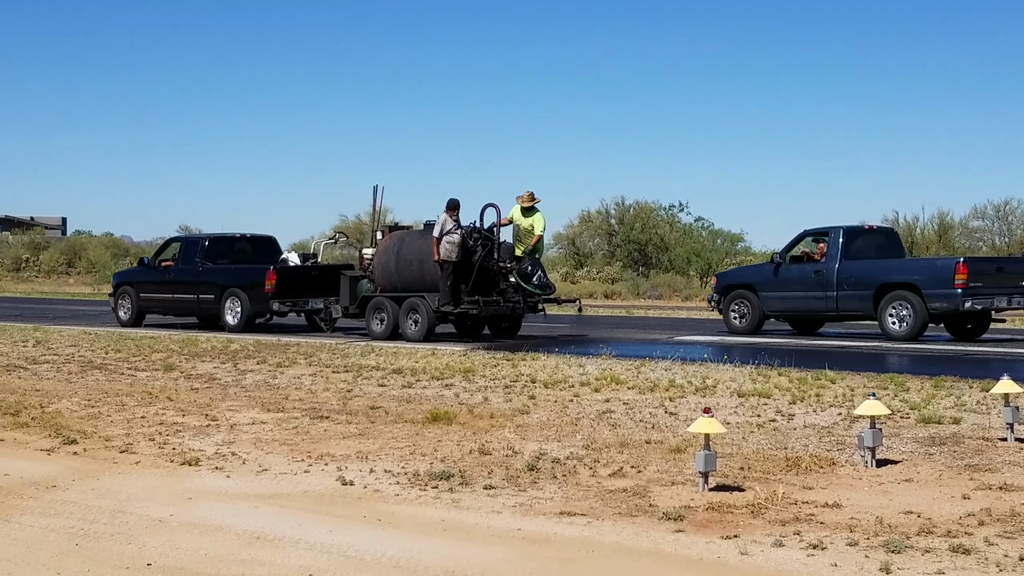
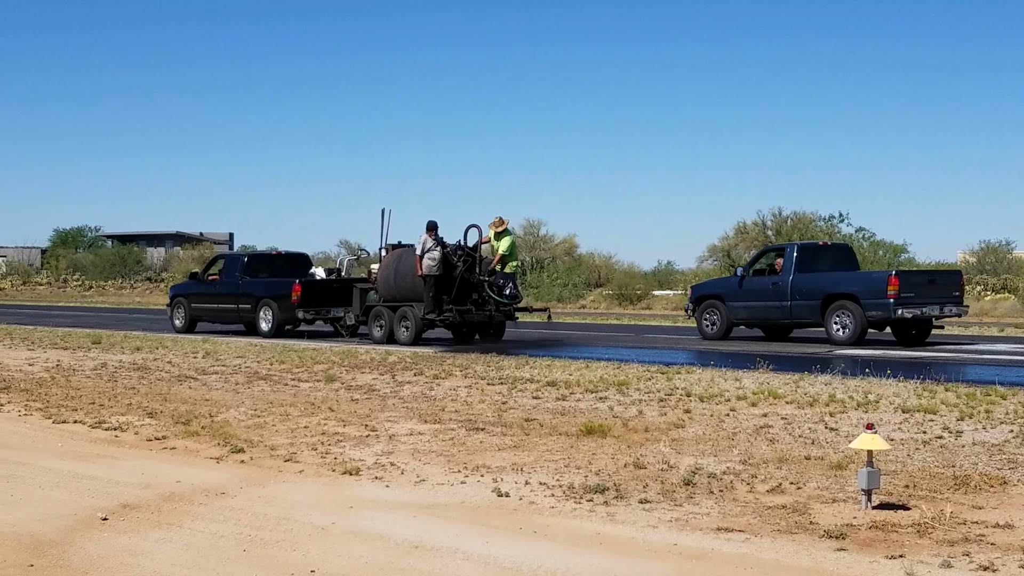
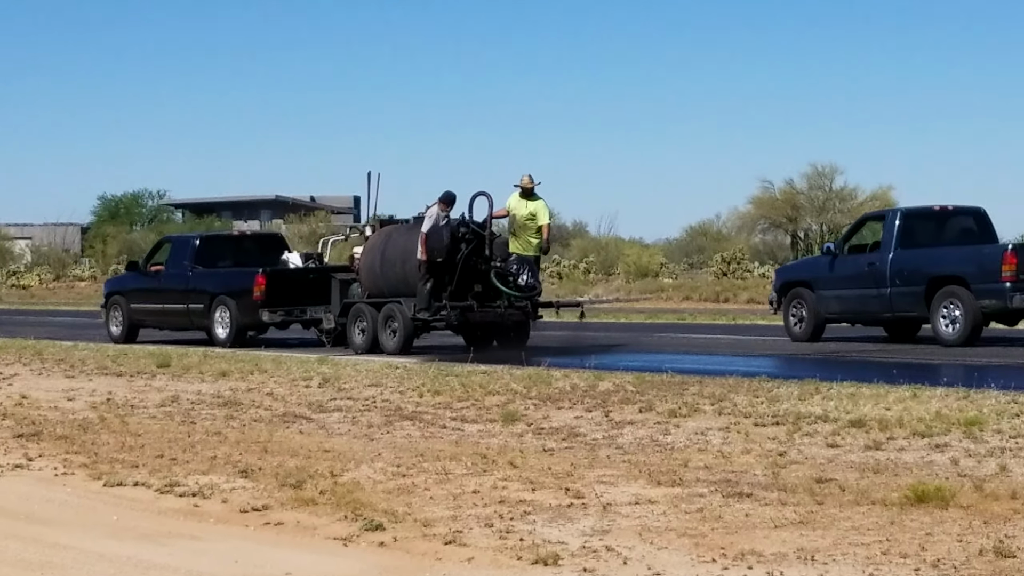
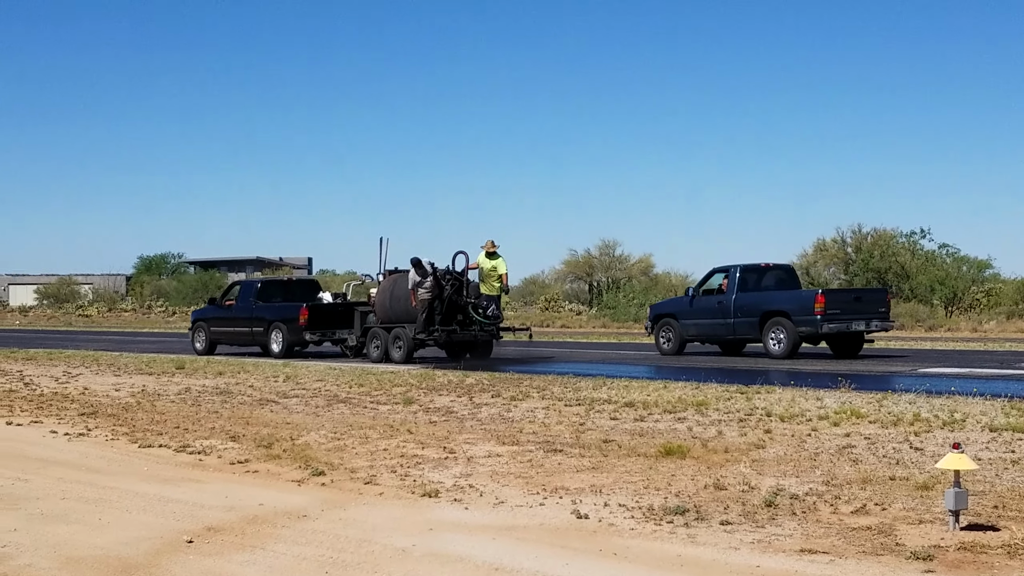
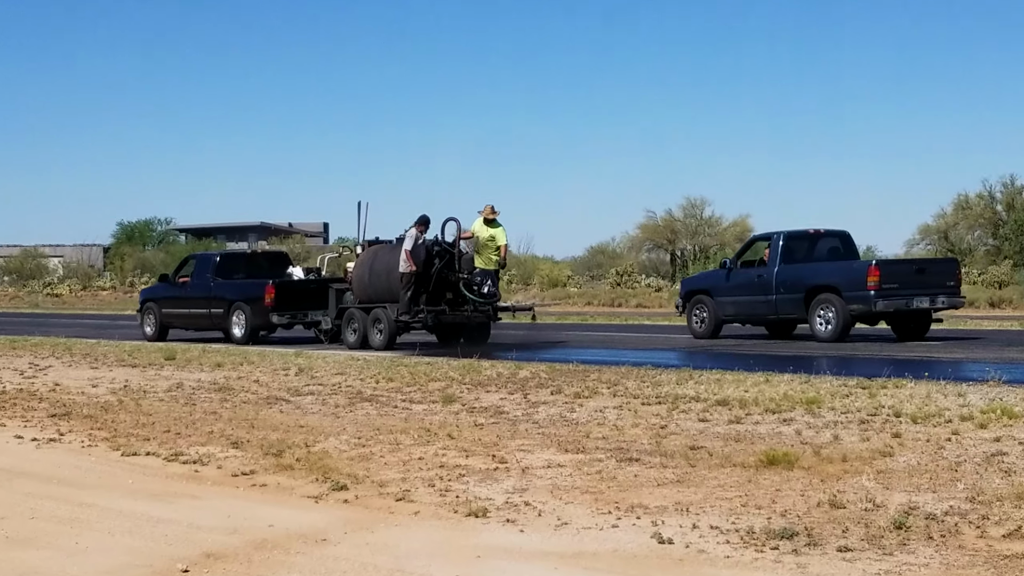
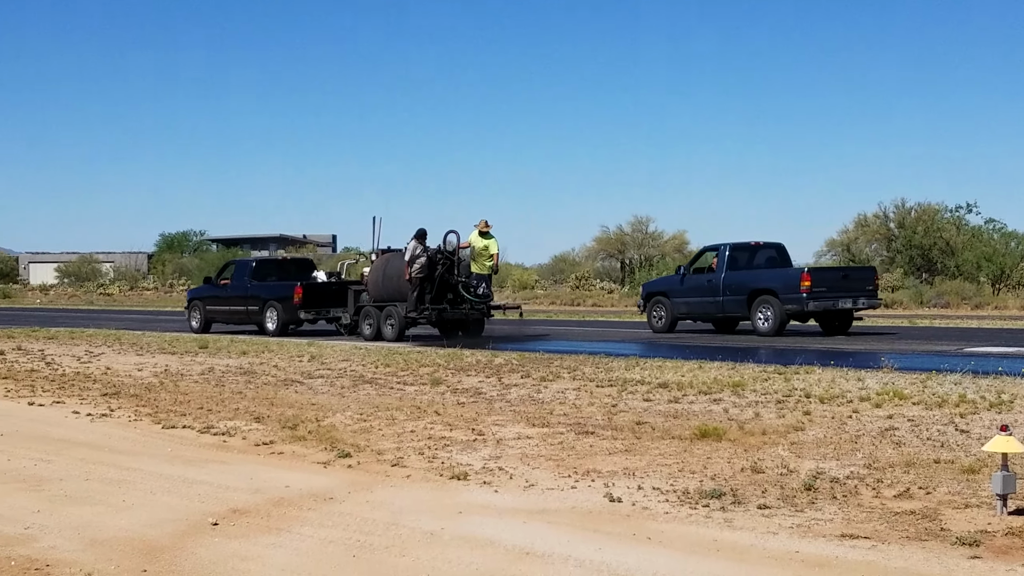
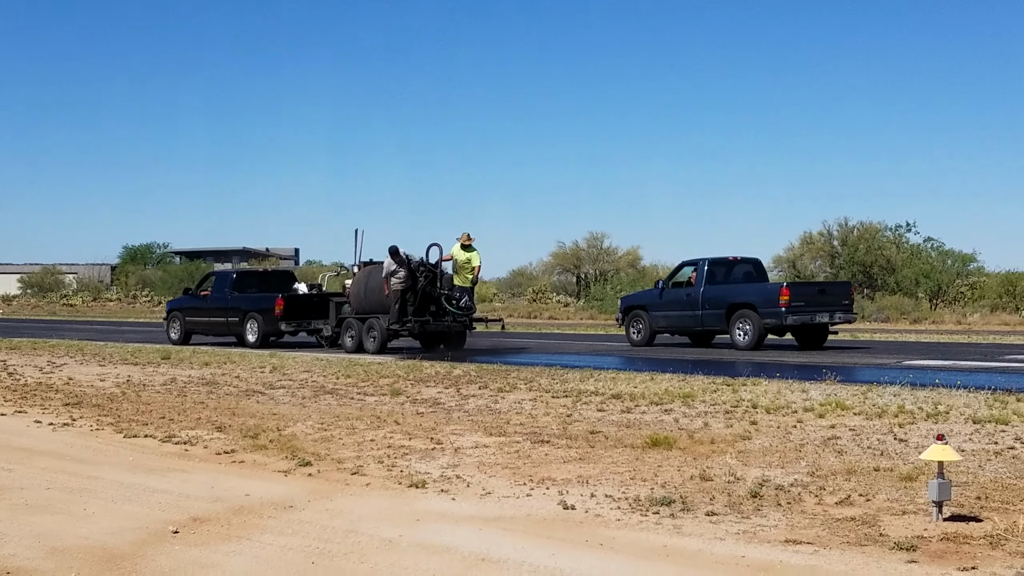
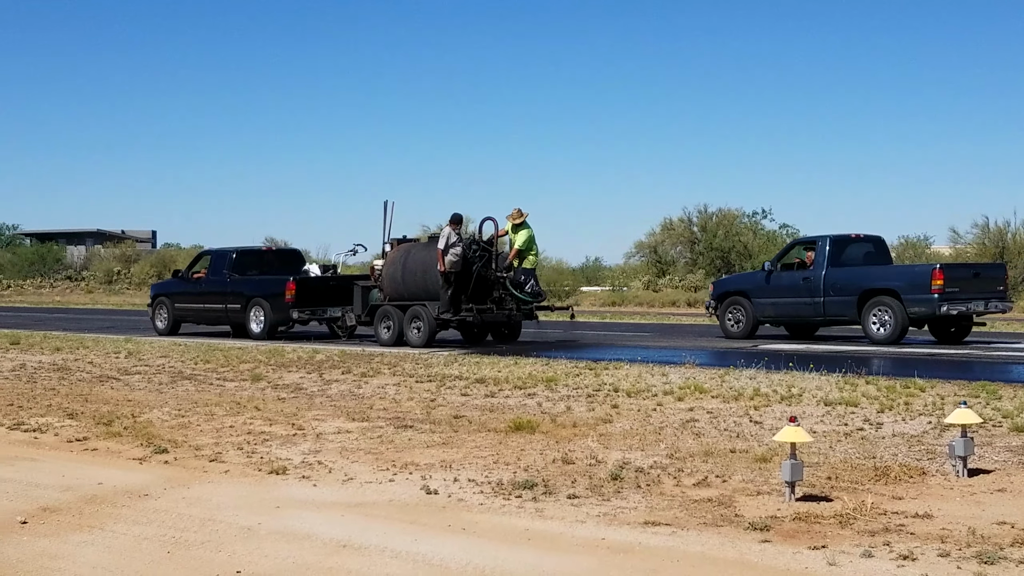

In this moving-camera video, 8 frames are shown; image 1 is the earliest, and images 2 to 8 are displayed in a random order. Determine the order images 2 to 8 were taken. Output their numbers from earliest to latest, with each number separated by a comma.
8, 2, 4, 7, 6, 5, 3
